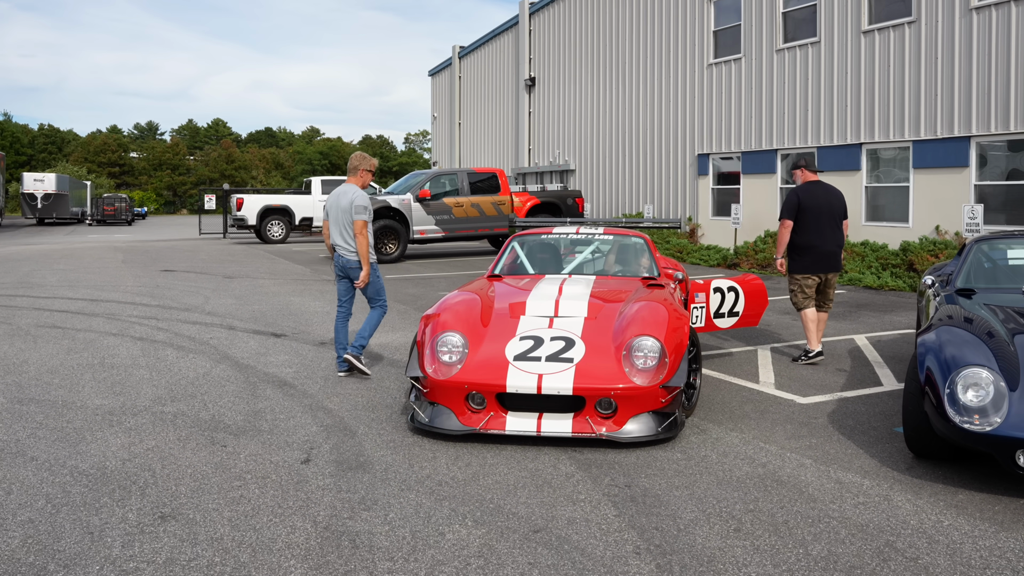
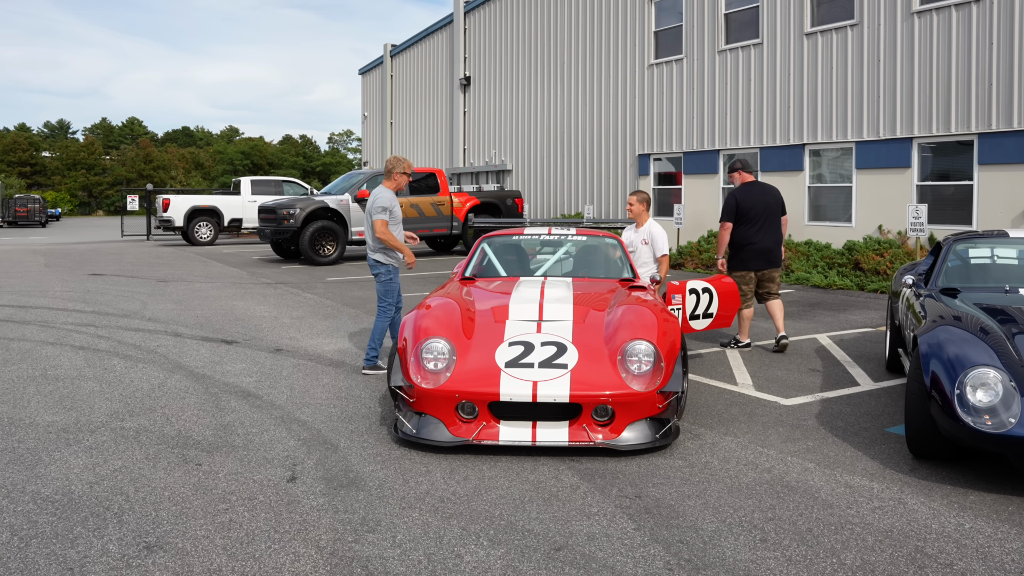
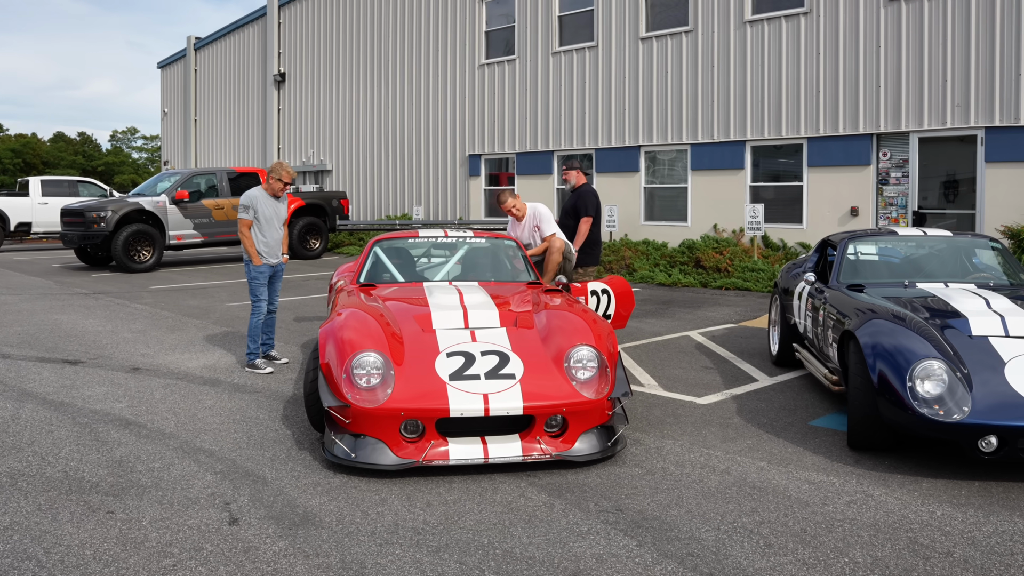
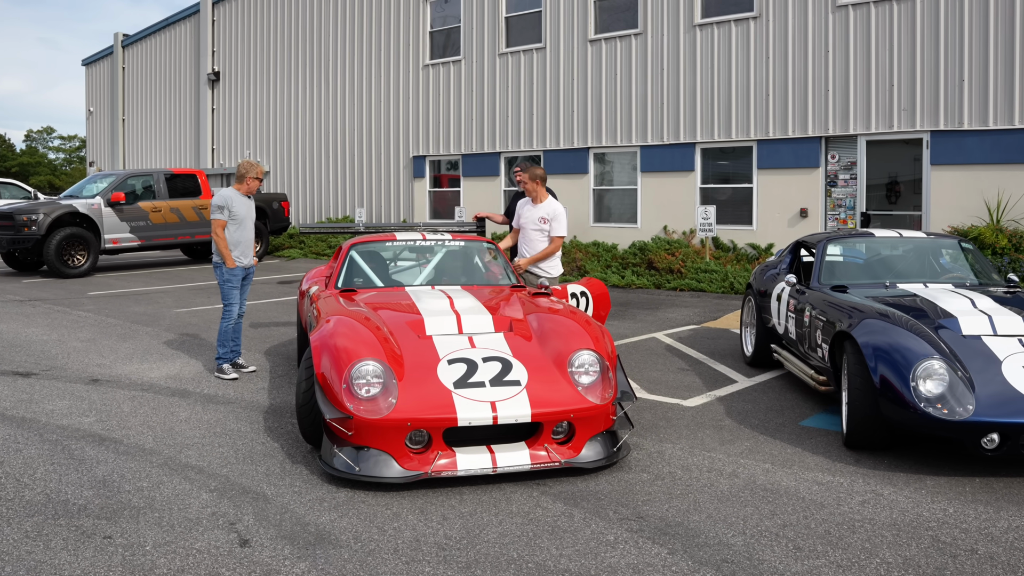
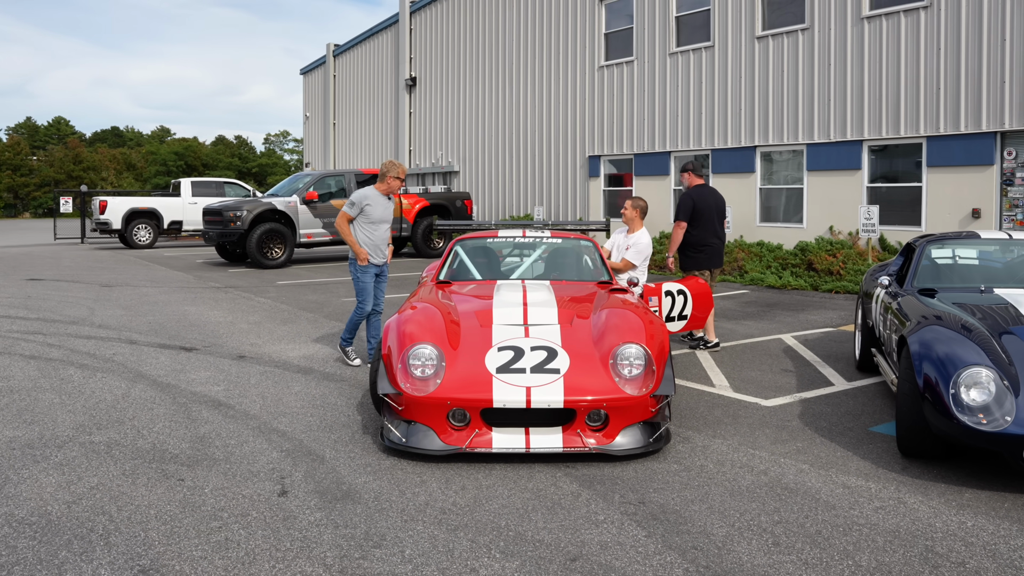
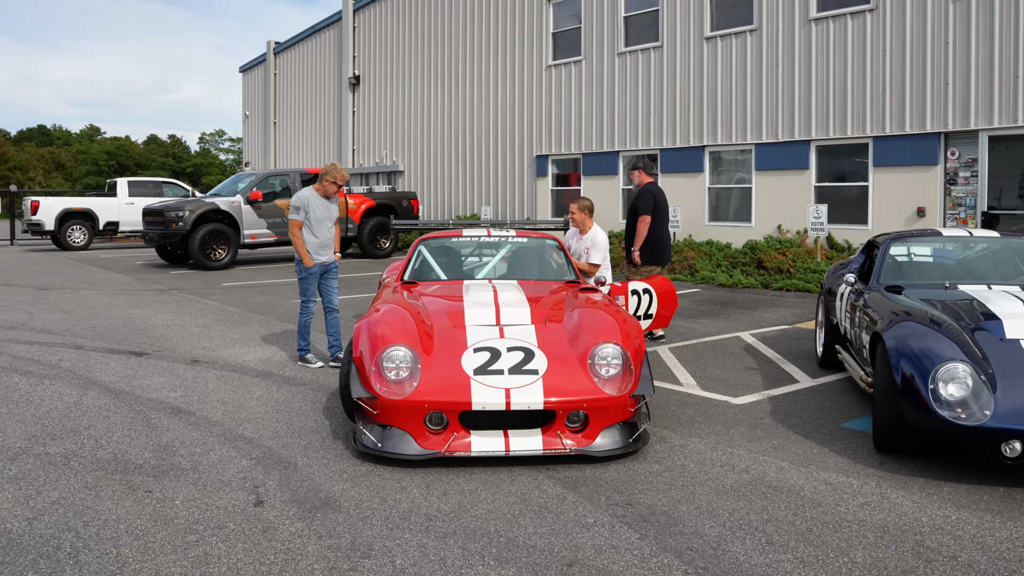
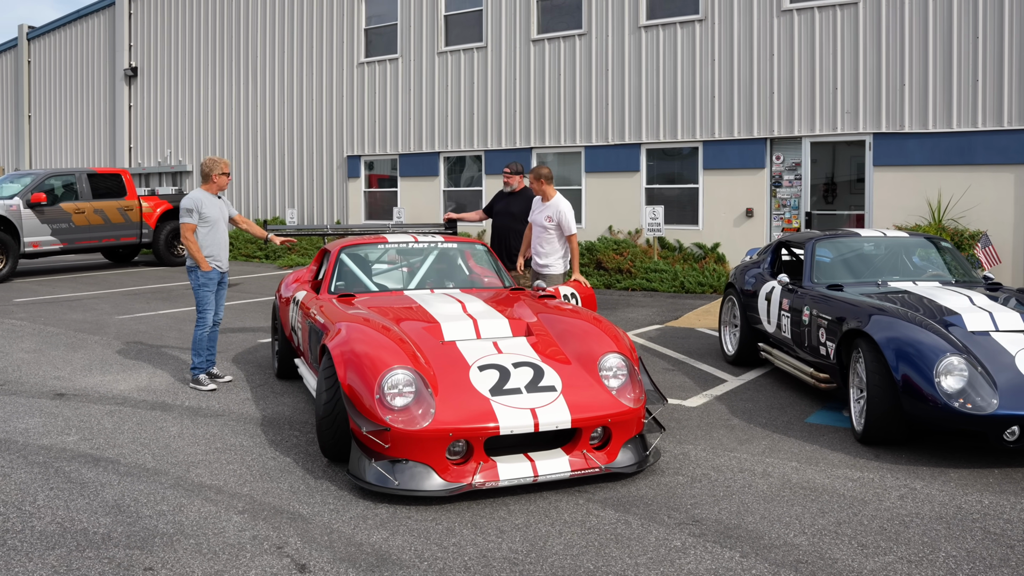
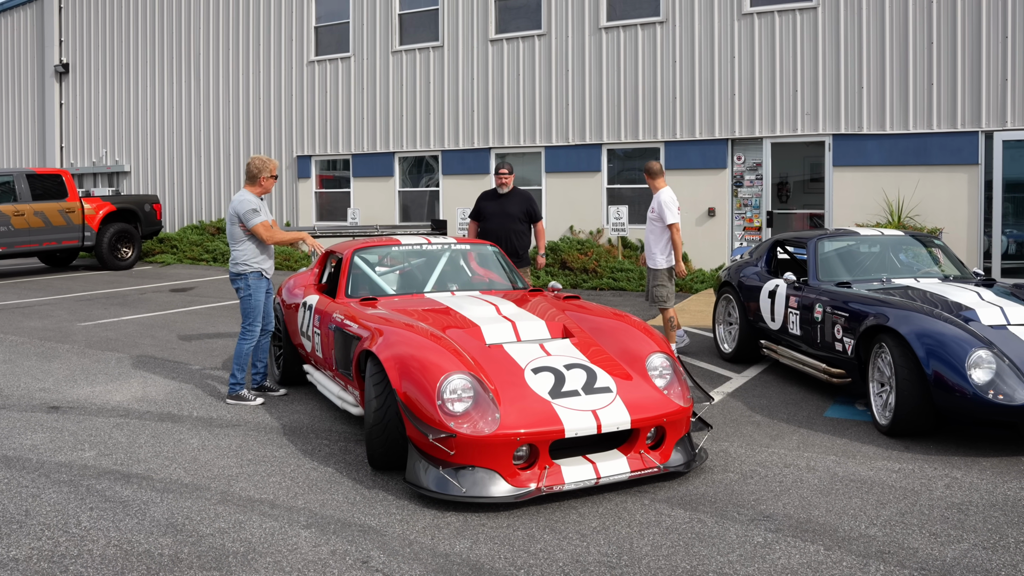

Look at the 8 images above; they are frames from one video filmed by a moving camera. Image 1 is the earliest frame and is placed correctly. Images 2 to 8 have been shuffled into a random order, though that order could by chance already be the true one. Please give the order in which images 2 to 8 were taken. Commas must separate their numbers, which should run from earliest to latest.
2, 5, 6, 3, 4, 7, 8
